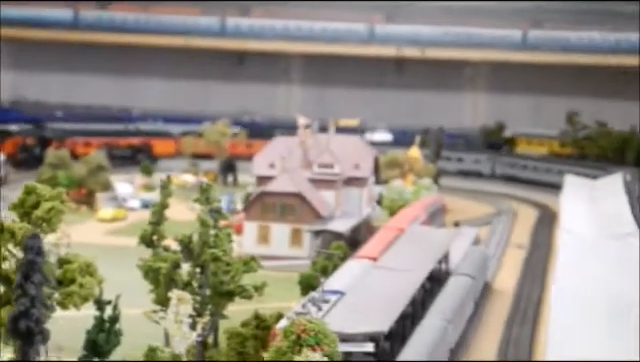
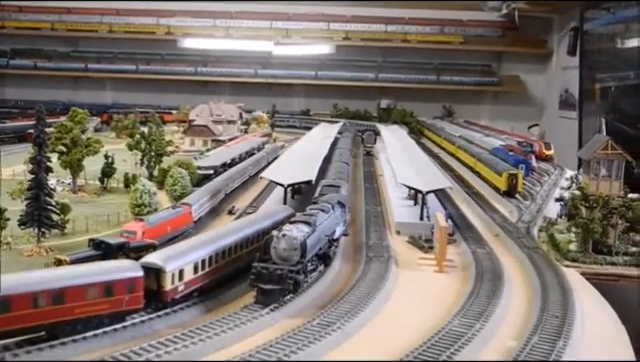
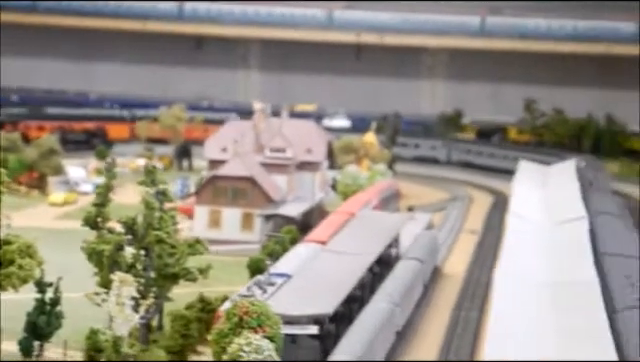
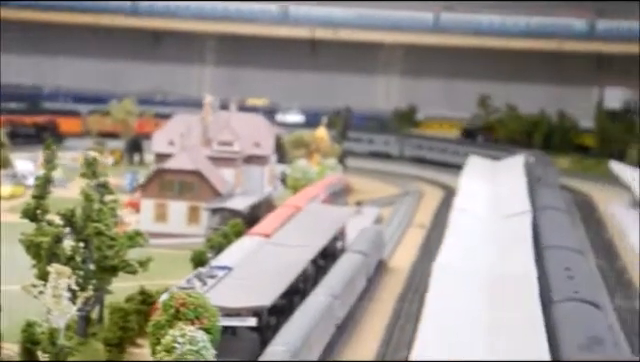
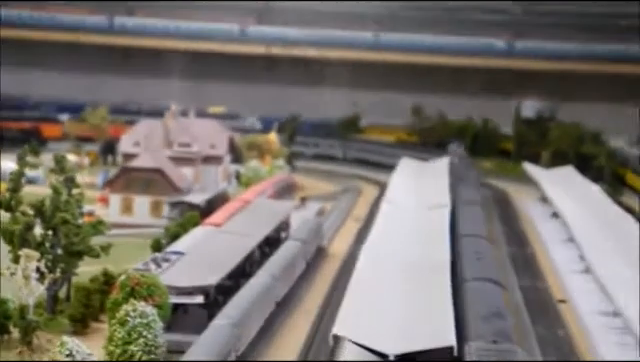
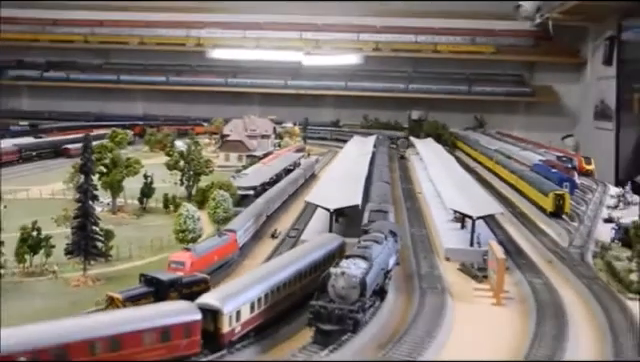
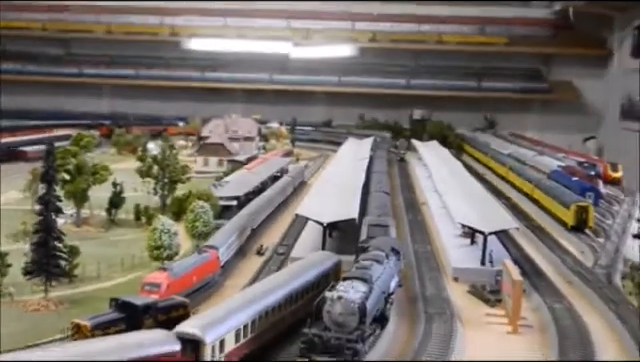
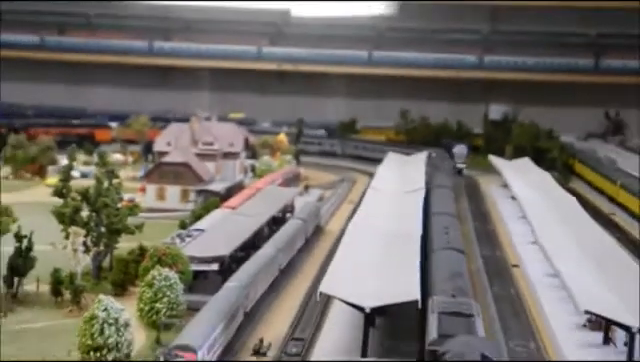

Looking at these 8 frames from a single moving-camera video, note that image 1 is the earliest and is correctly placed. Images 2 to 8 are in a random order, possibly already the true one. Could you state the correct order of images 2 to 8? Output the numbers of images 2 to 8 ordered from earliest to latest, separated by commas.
3, 4, 5, 8, 7, 6, 2
